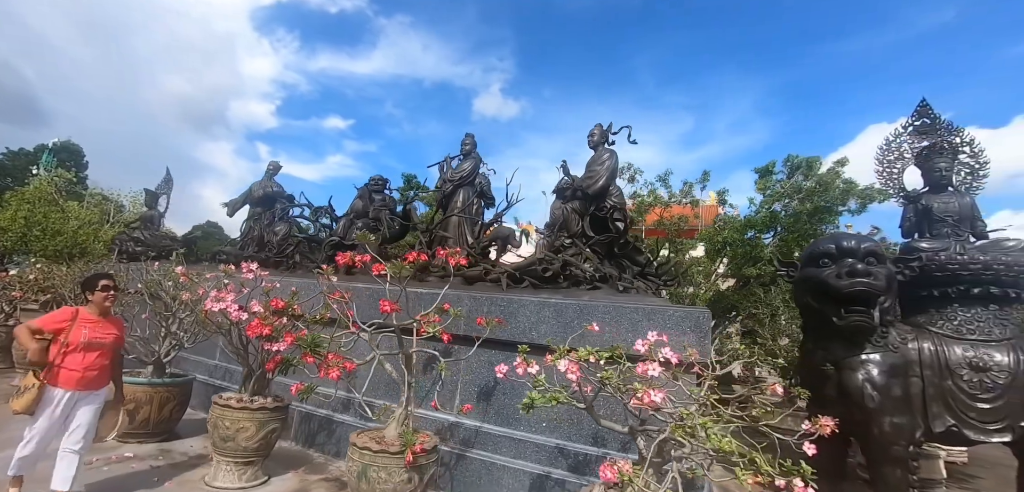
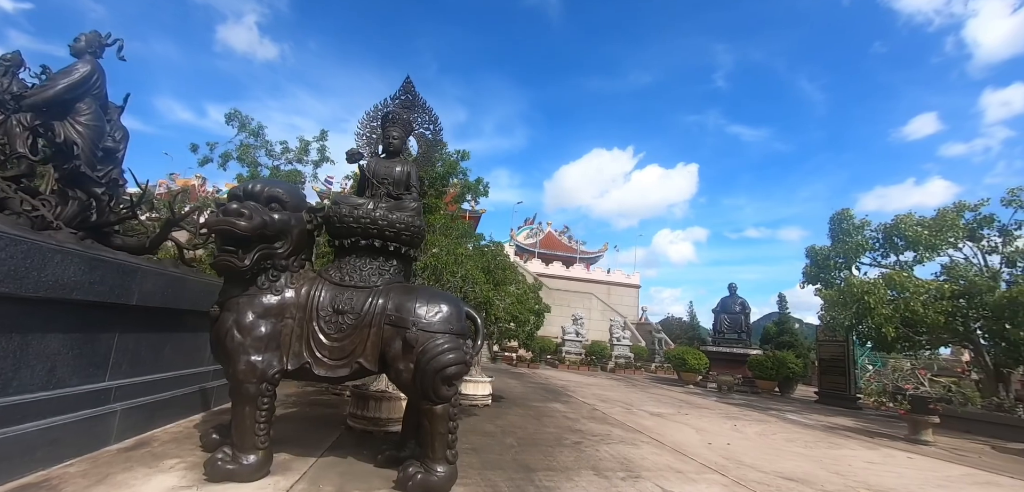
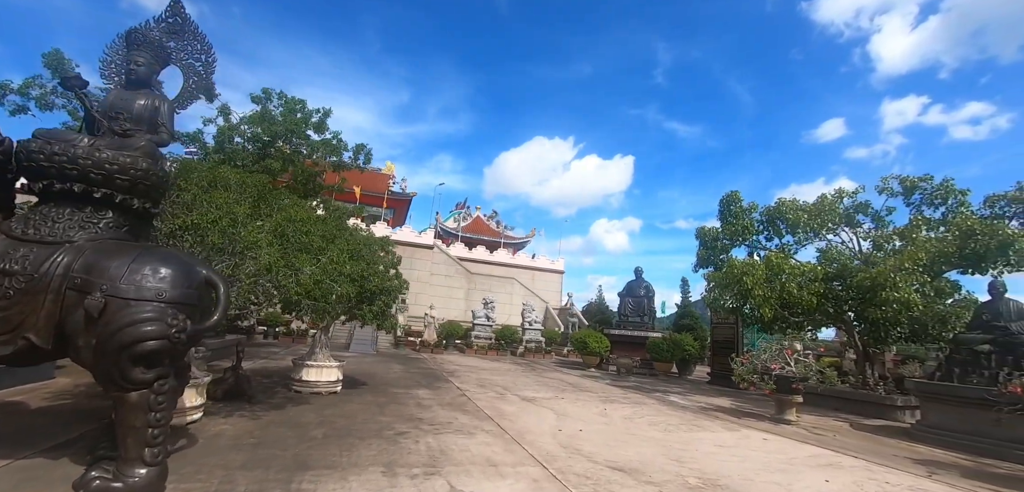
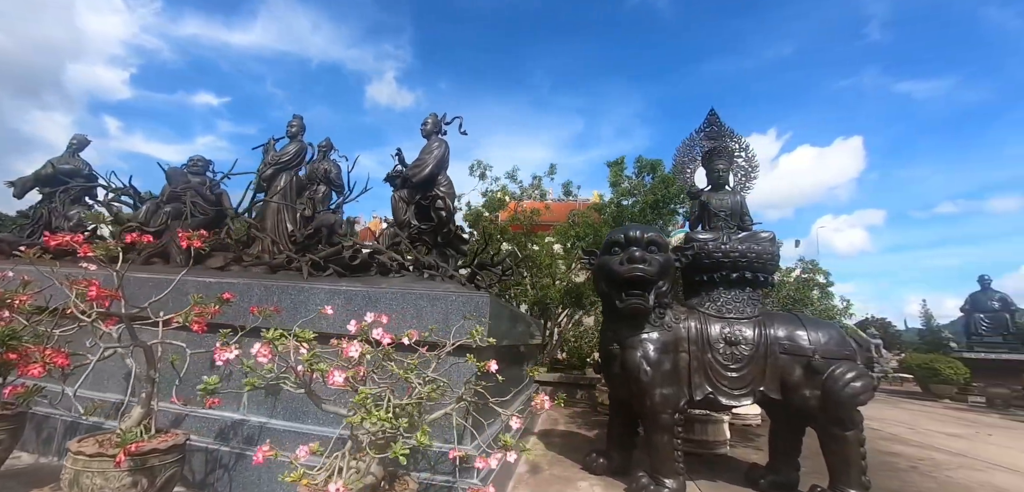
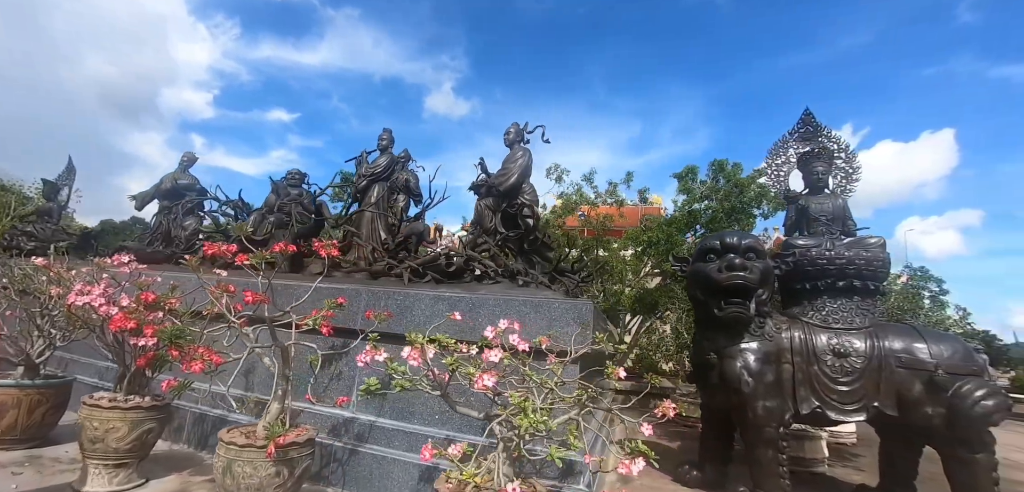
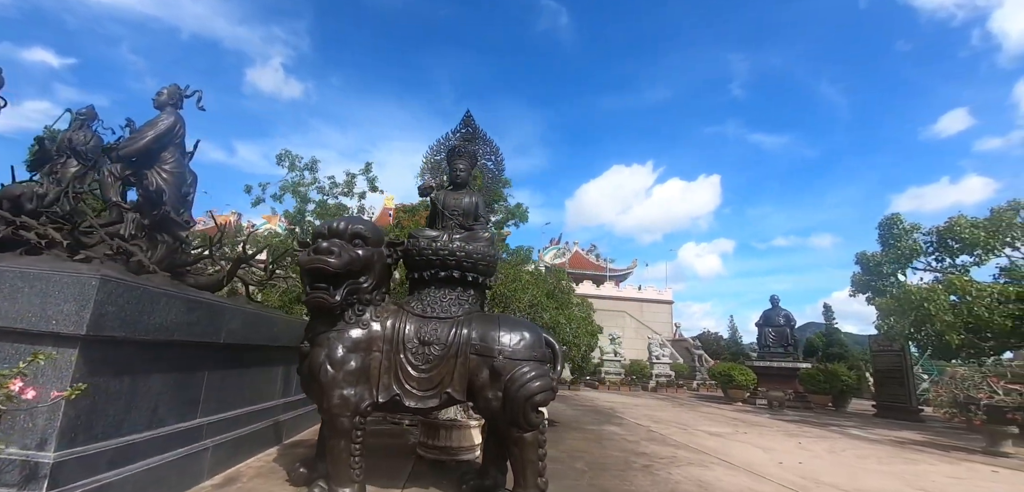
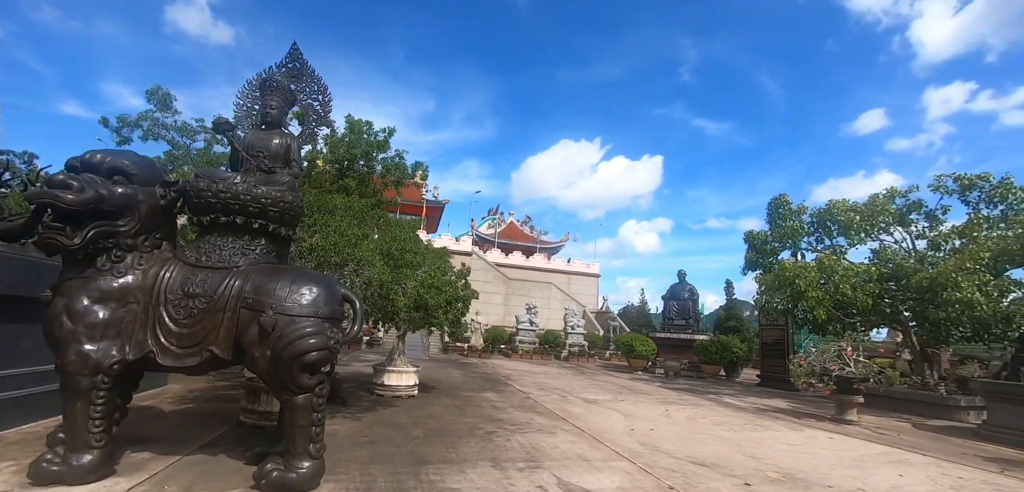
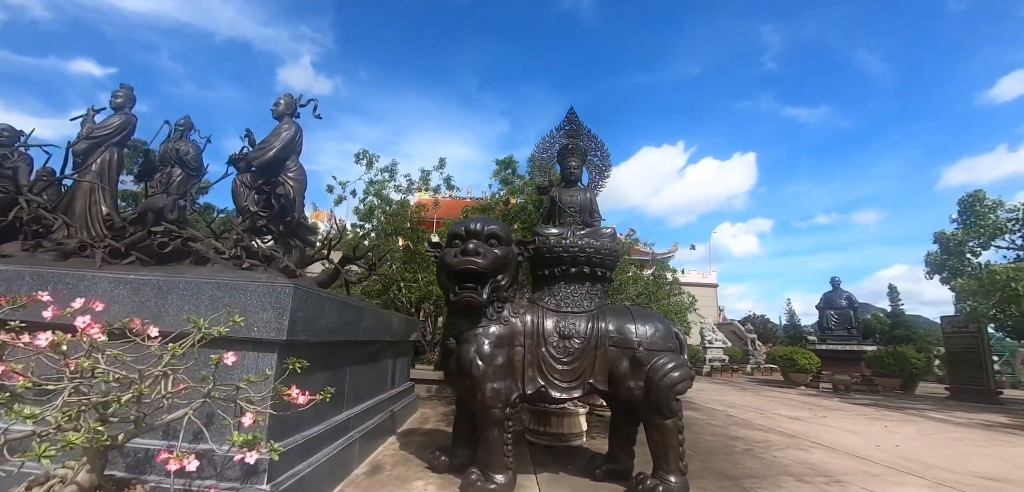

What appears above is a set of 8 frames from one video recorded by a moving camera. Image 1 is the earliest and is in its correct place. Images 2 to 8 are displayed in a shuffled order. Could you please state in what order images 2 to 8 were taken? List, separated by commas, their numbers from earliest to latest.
5, 4, 8, 6, 2, 7, 3
